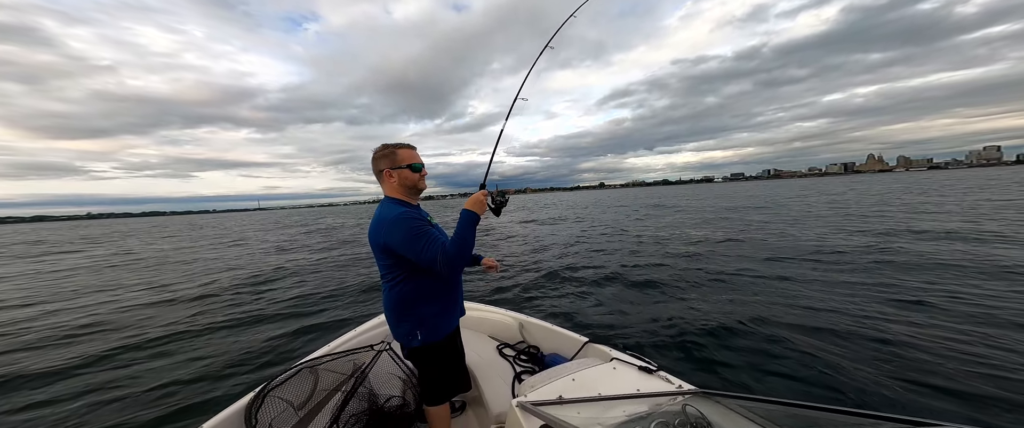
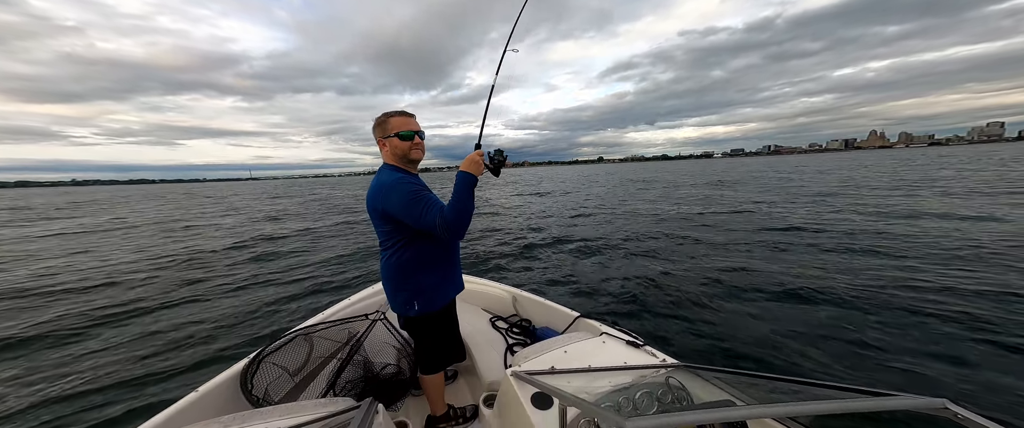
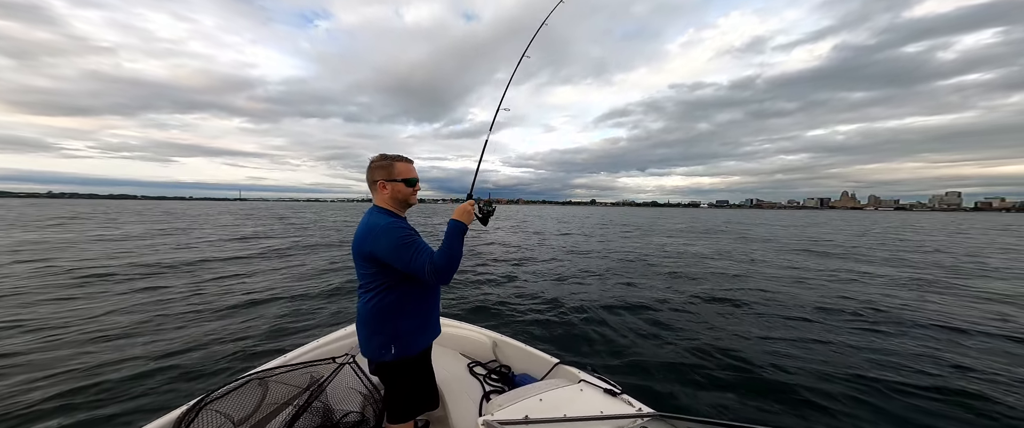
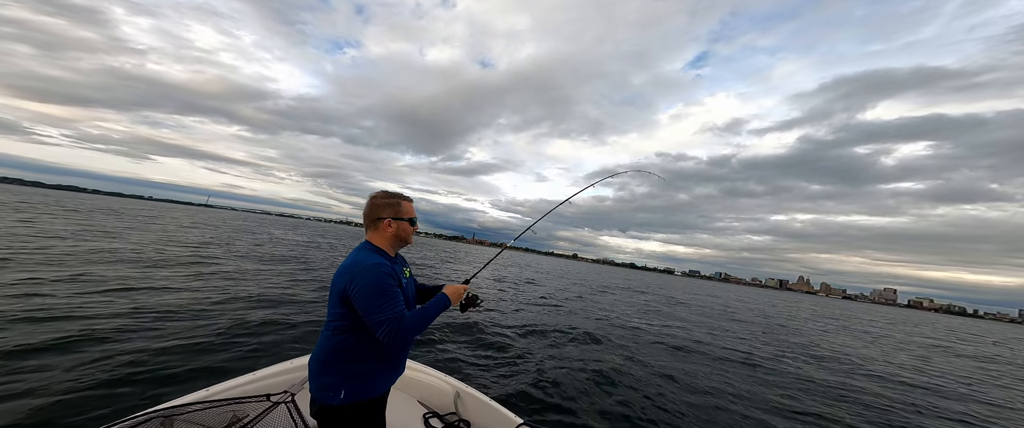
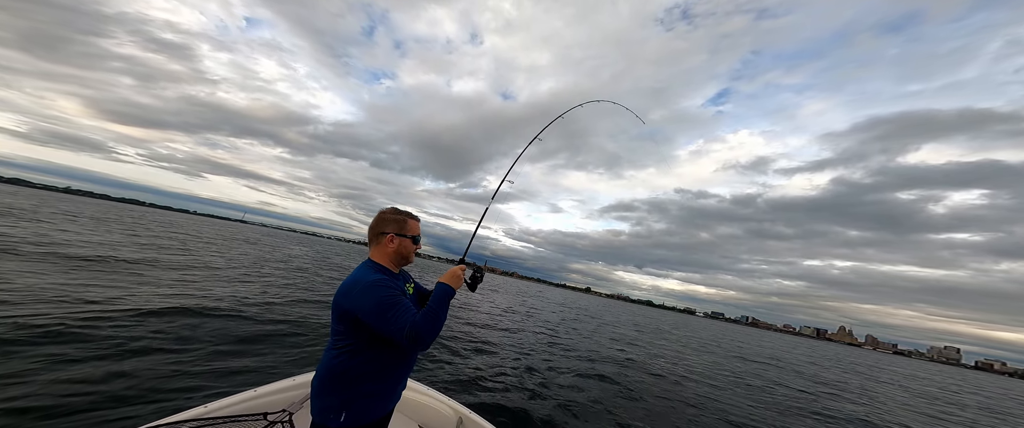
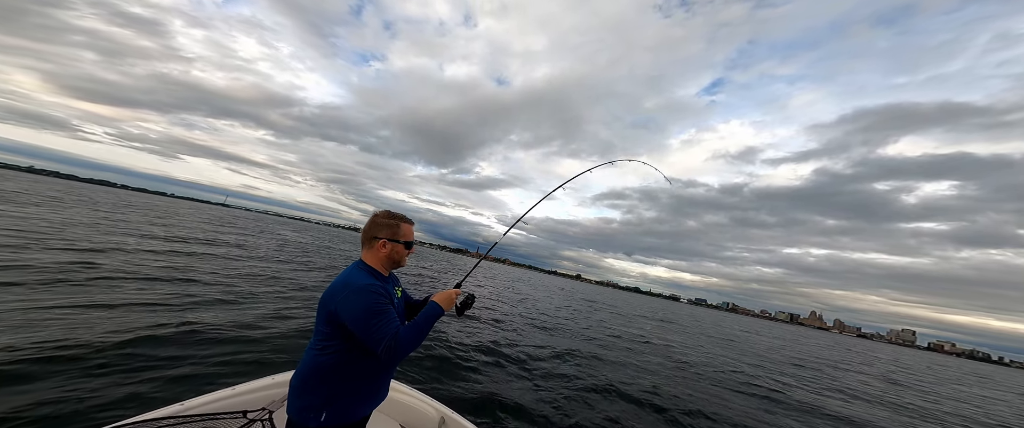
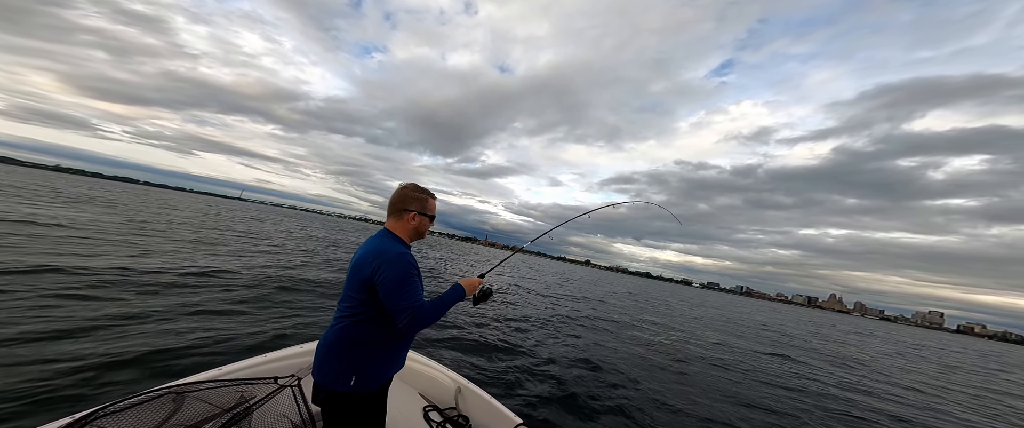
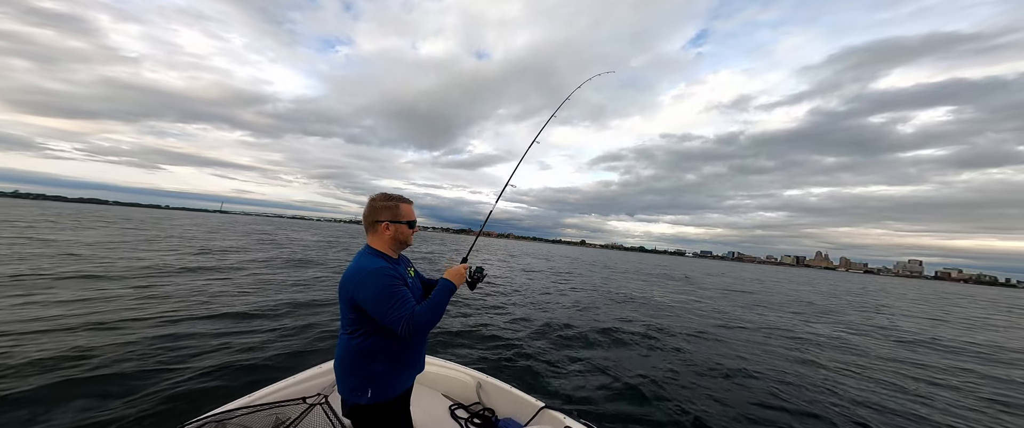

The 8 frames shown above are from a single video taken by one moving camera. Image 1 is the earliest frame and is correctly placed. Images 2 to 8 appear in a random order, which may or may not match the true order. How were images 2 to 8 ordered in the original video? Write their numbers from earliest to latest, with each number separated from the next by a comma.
2, 3, 8, 4, 6, 5, 7
